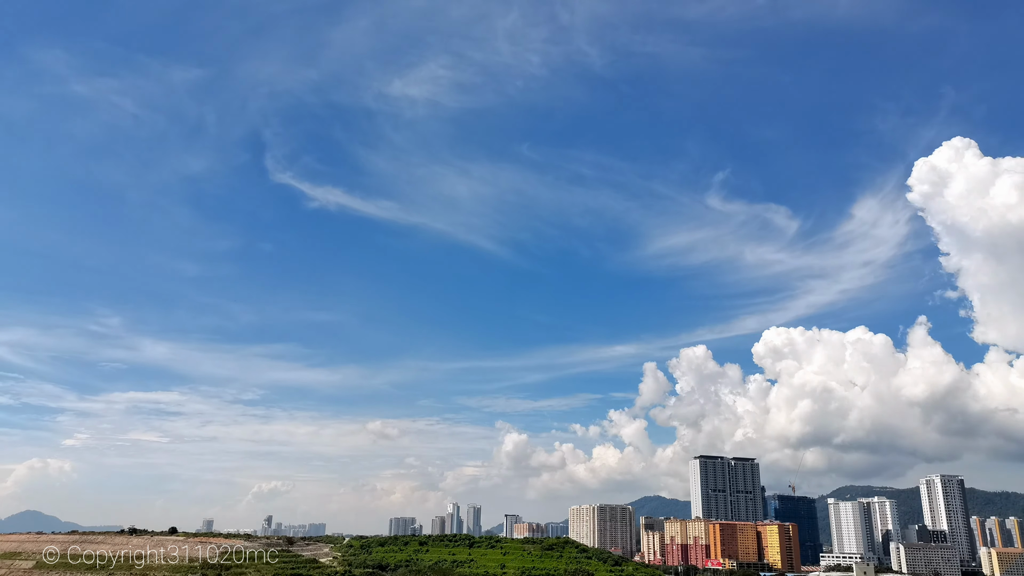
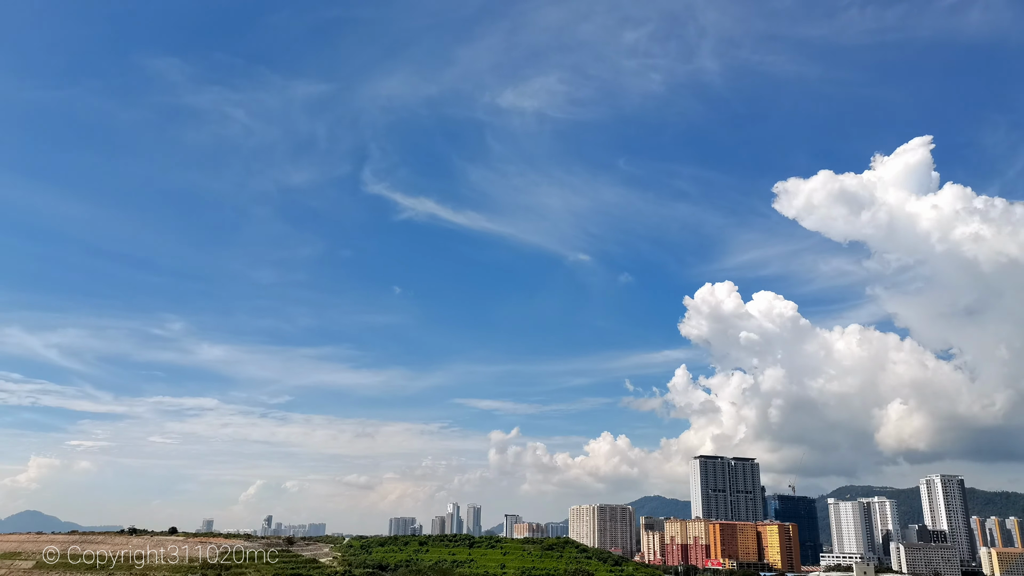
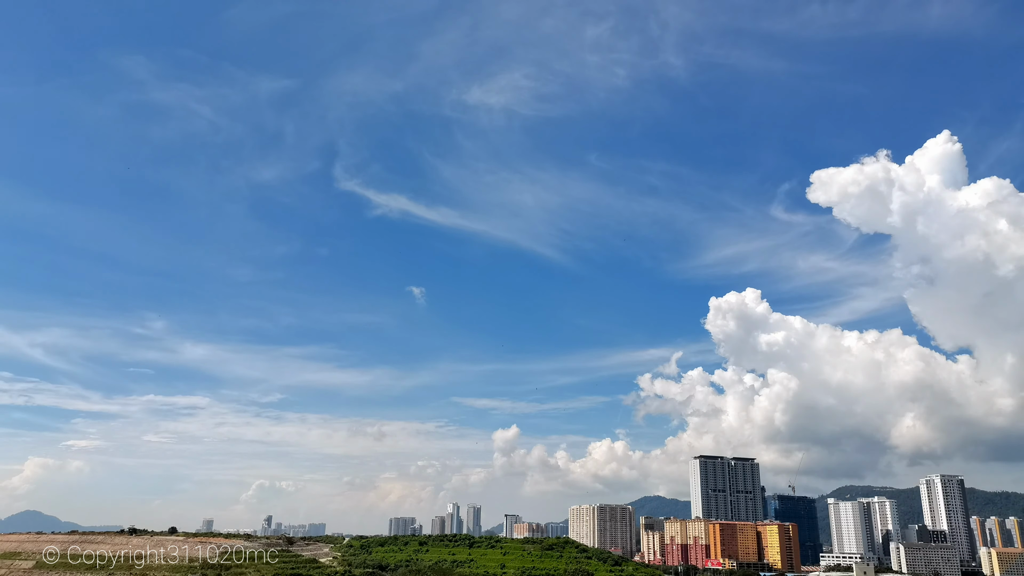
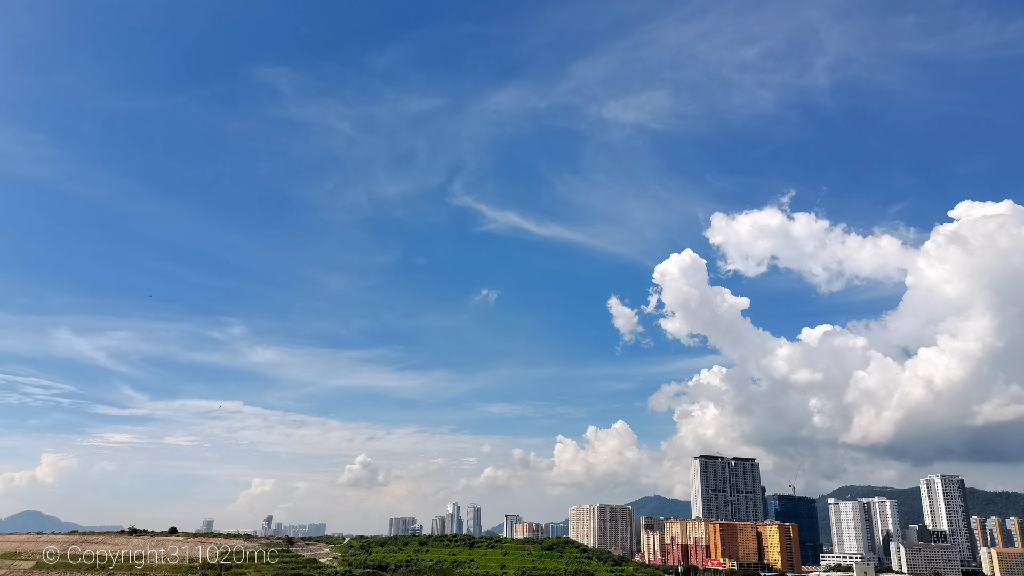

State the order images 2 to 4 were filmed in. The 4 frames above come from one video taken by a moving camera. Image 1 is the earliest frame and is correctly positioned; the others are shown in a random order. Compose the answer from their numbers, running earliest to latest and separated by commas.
3, 2, 4
